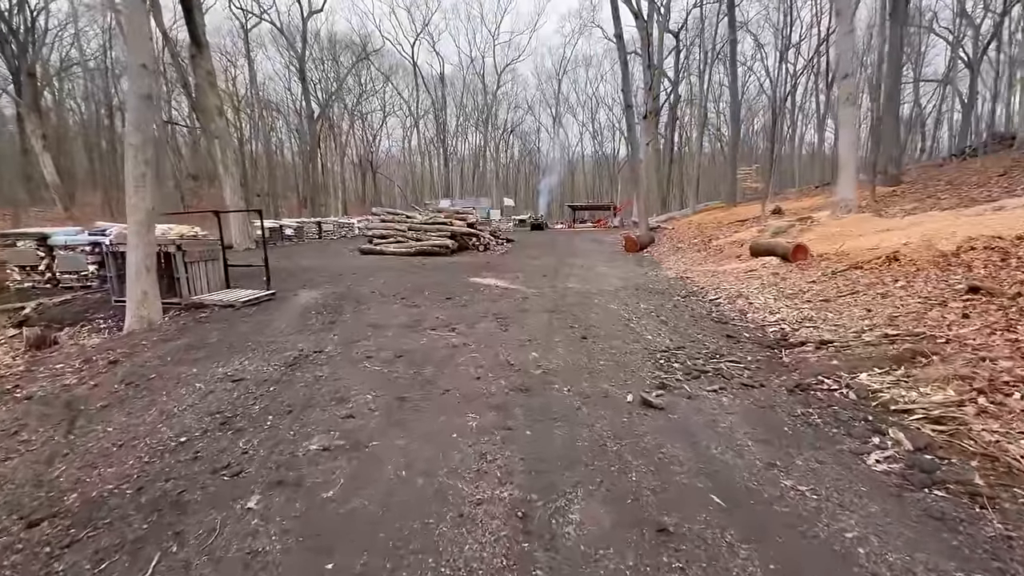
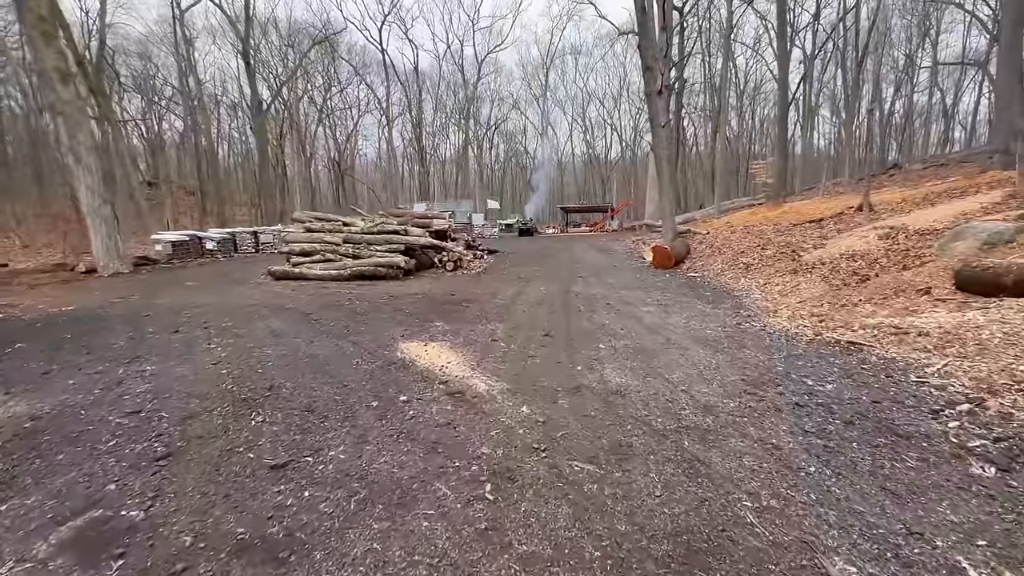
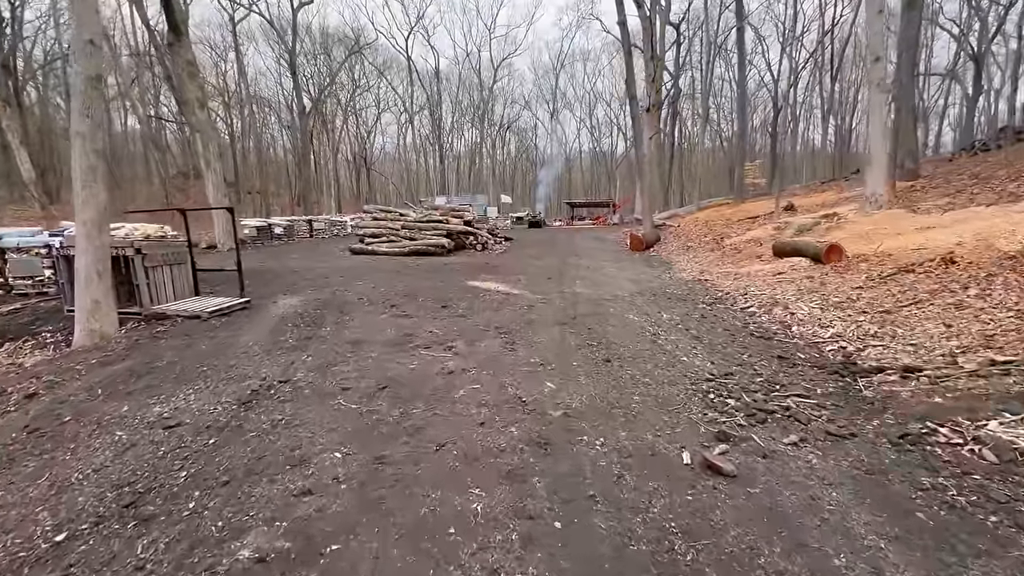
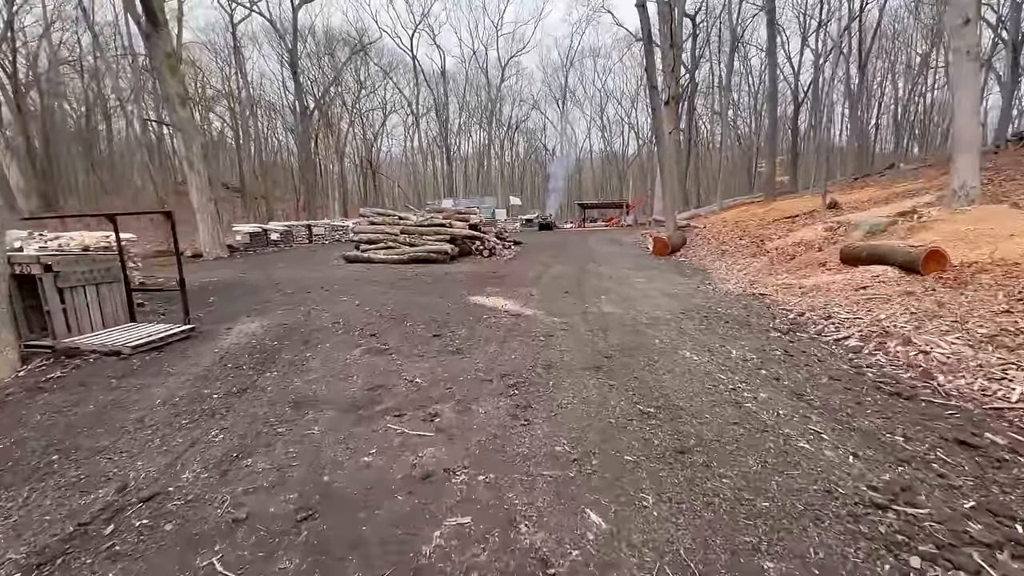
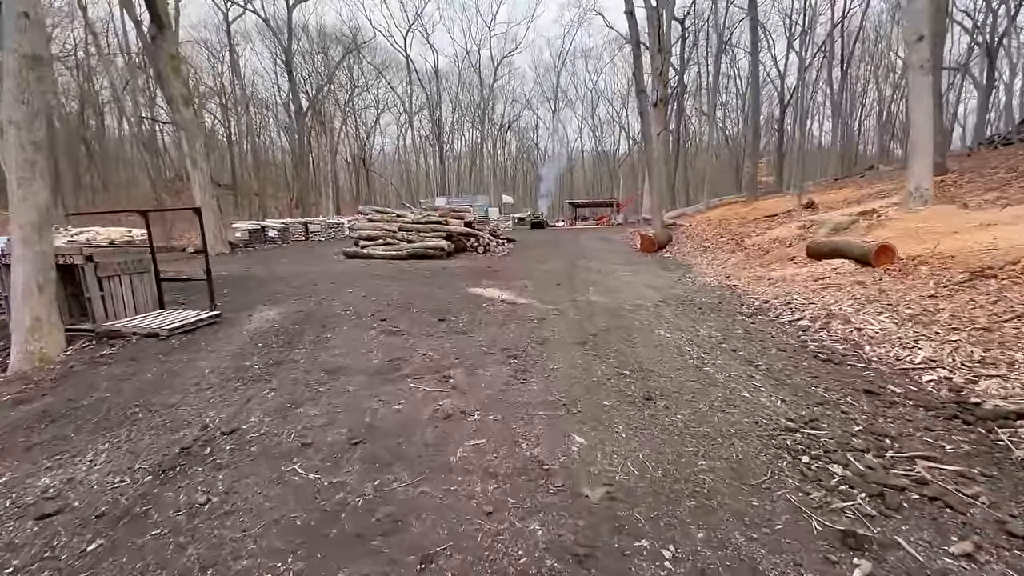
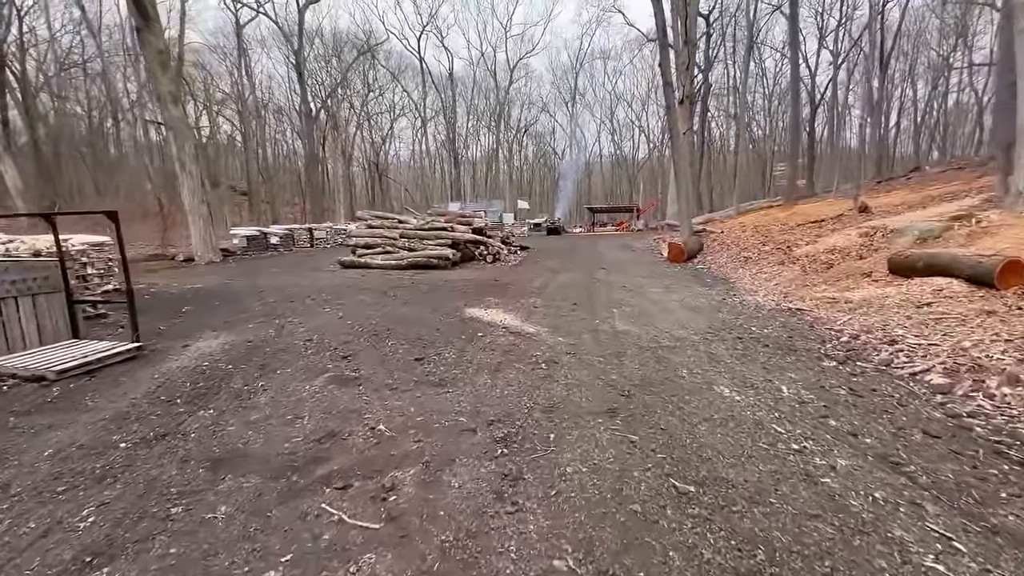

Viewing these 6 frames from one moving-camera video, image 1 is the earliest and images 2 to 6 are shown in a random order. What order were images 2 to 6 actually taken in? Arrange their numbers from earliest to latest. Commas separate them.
3, 5, 4, 6, 2
